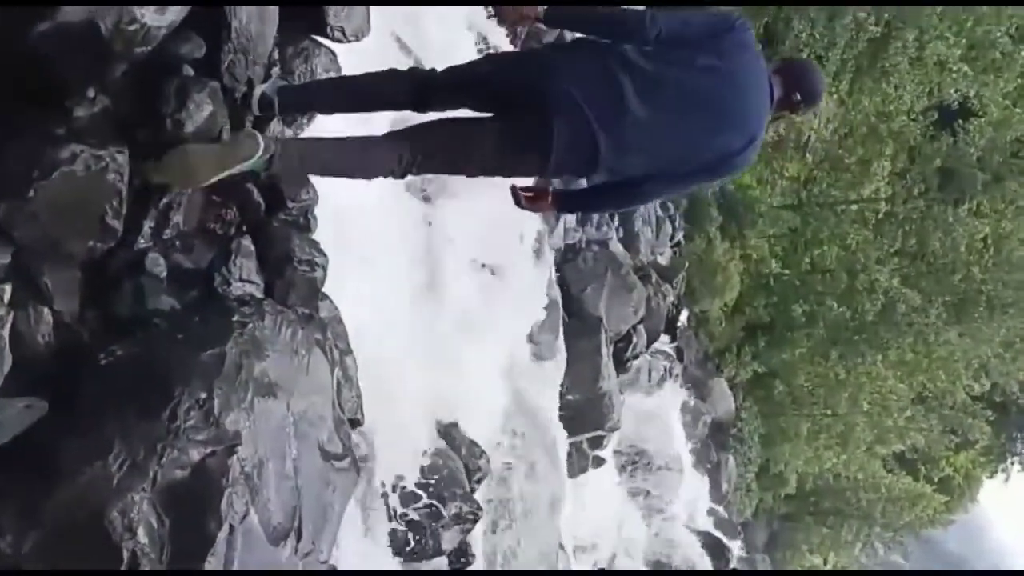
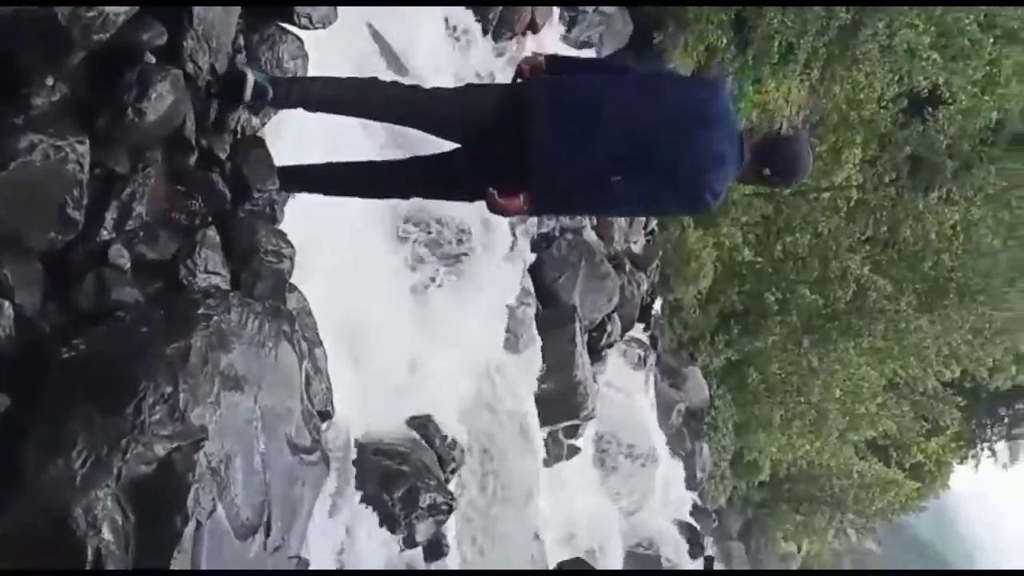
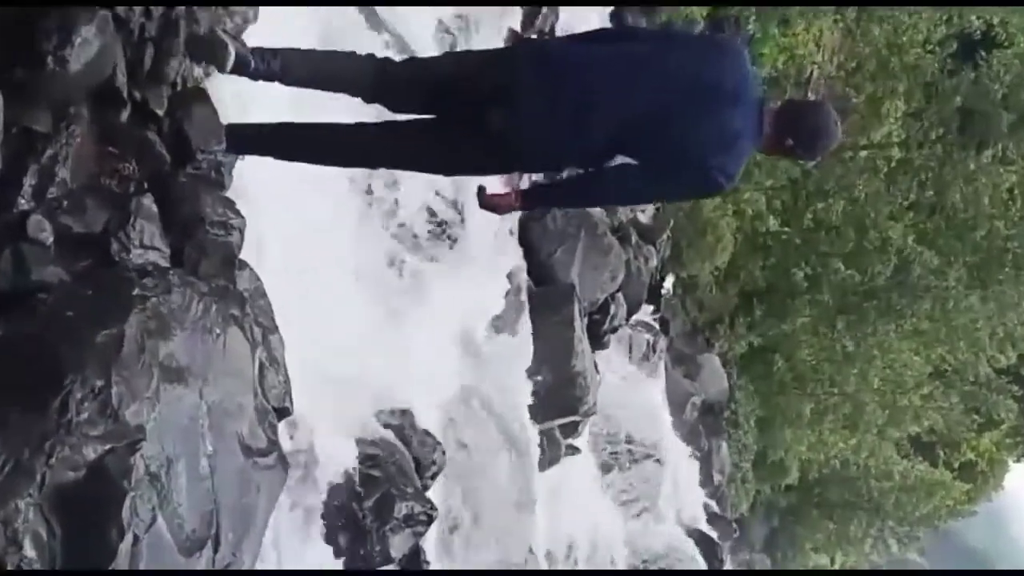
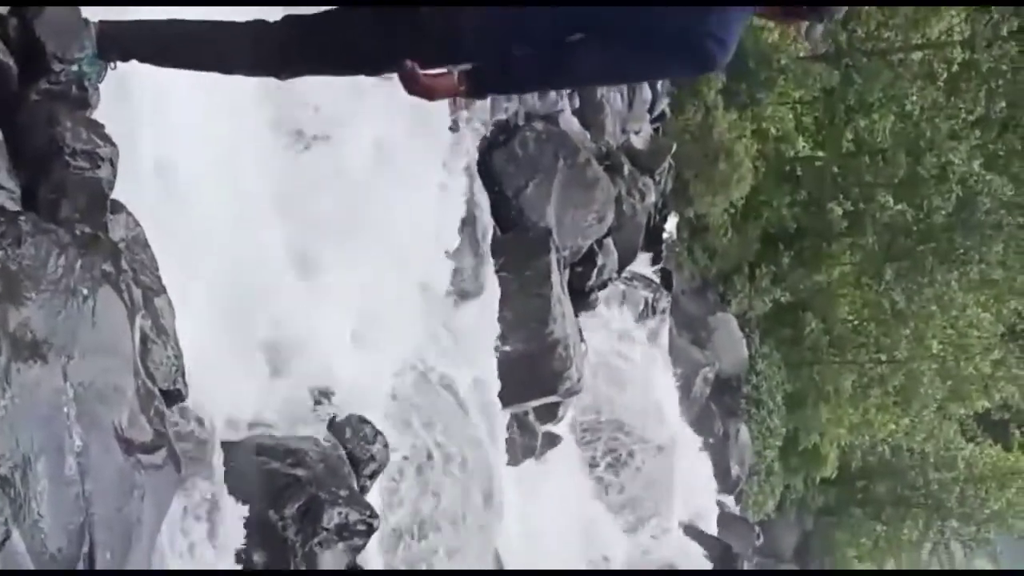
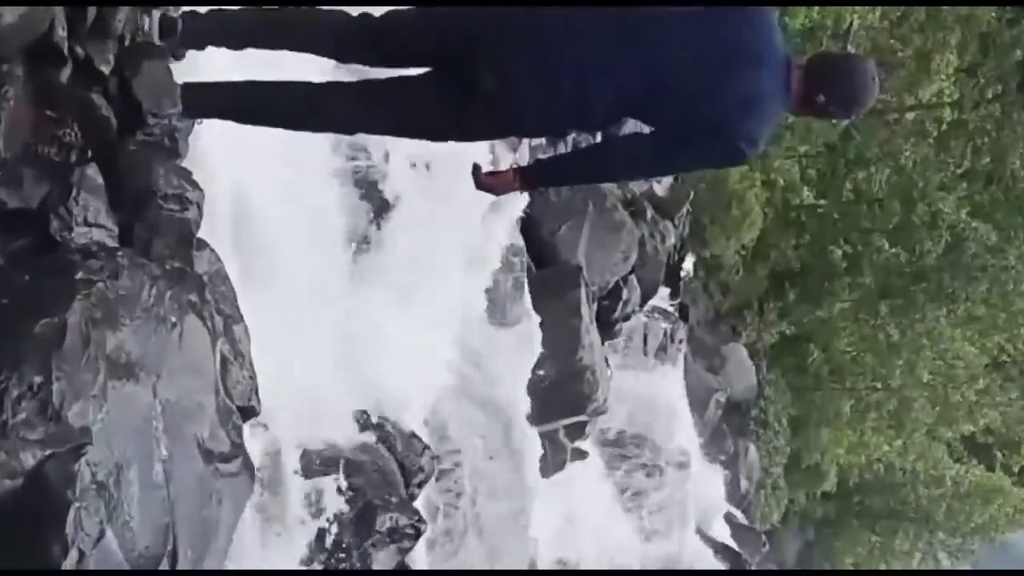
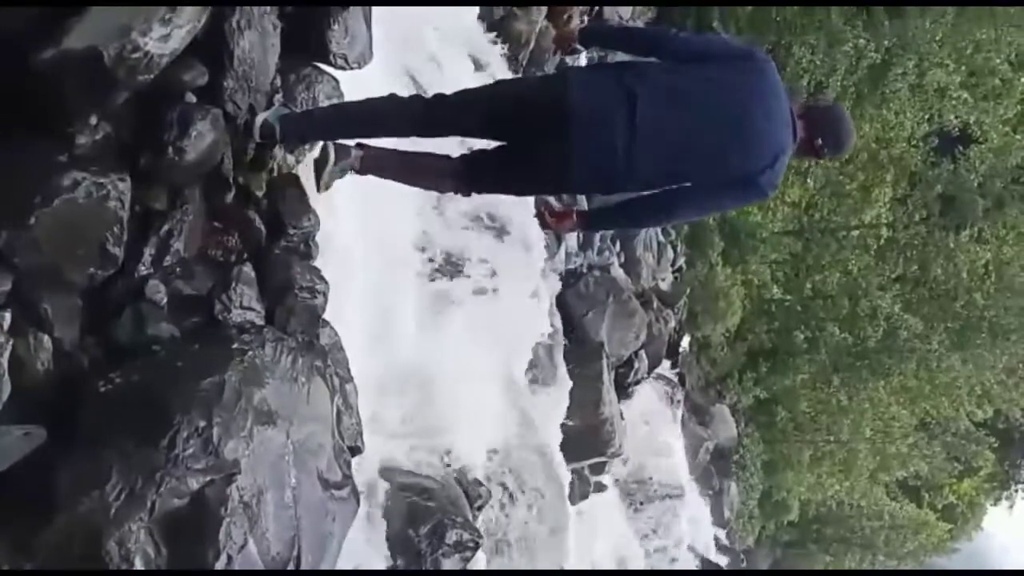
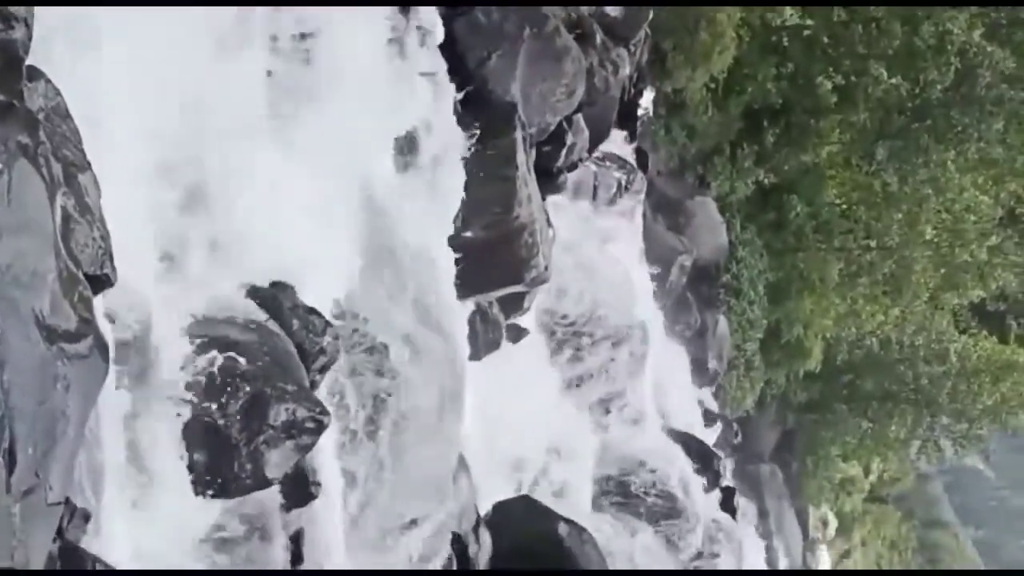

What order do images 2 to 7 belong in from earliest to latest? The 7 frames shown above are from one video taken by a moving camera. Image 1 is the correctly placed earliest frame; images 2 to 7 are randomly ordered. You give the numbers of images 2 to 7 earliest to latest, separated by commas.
6, 2, 3, 5, 4, 7
